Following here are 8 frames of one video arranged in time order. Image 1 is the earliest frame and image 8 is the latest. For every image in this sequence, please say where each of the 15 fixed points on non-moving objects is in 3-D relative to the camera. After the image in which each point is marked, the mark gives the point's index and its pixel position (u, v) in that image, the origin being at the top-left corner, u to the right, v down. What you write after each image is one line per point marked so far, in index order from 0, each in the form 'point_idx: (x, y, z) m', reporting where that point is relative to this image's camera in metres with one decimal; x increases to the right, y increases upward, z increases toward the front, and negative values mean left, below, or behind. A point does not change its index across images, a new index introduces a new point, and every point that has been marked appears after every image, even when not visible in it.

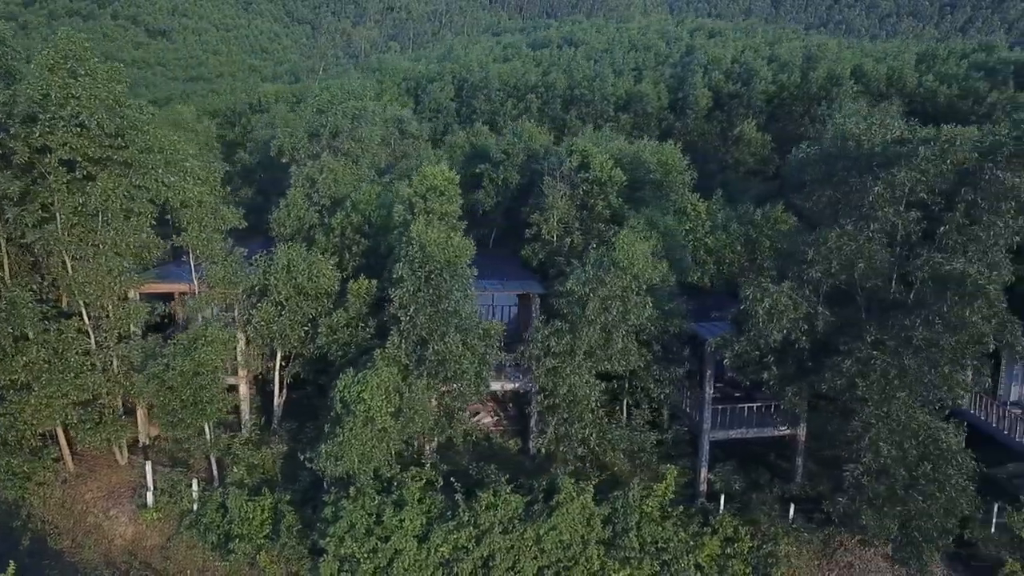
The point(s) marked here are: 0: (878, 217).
0: (+4.8, +0.9, +11.0) m
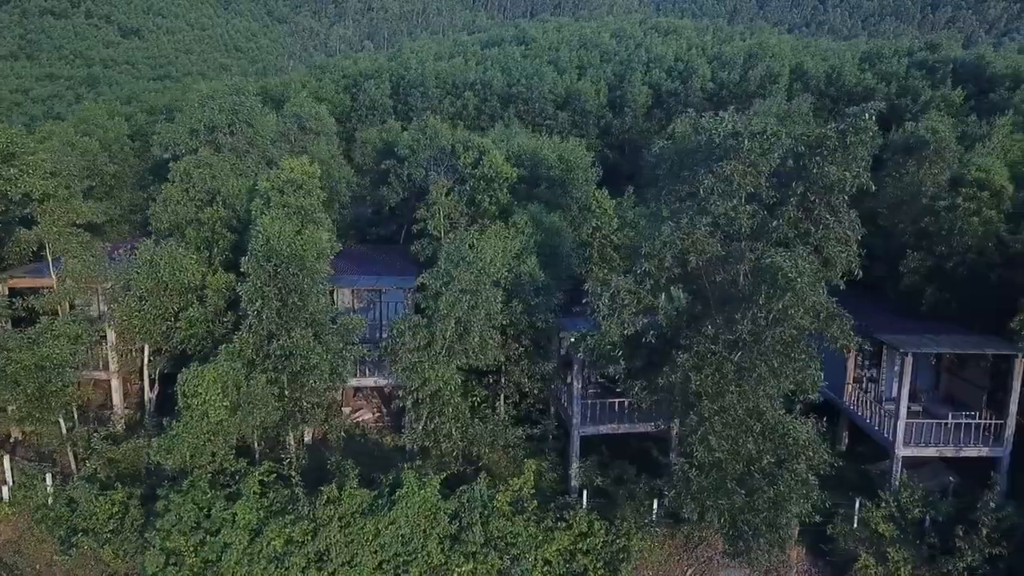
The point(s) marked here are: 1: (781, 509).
0: (+2.6, +1.0, +11.0) m
1: (+3.4, -3.0, +11.4) m
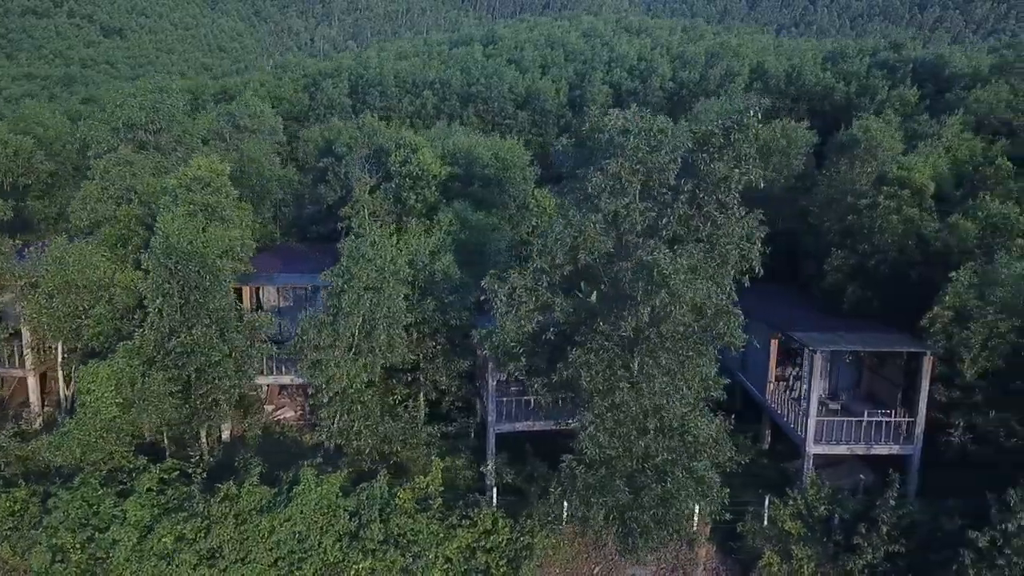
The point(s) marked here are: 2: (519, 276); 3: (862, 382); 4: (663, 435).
0: (+1.2, +1.1, +11.0) m
1: (+2.0, -2.9, +11.4) m
2: (+0.1, +0.2, +11.3) m
3: (+6.4, -1.7, +15.3) m
4: (+2.0, -2.0, +11.2) m
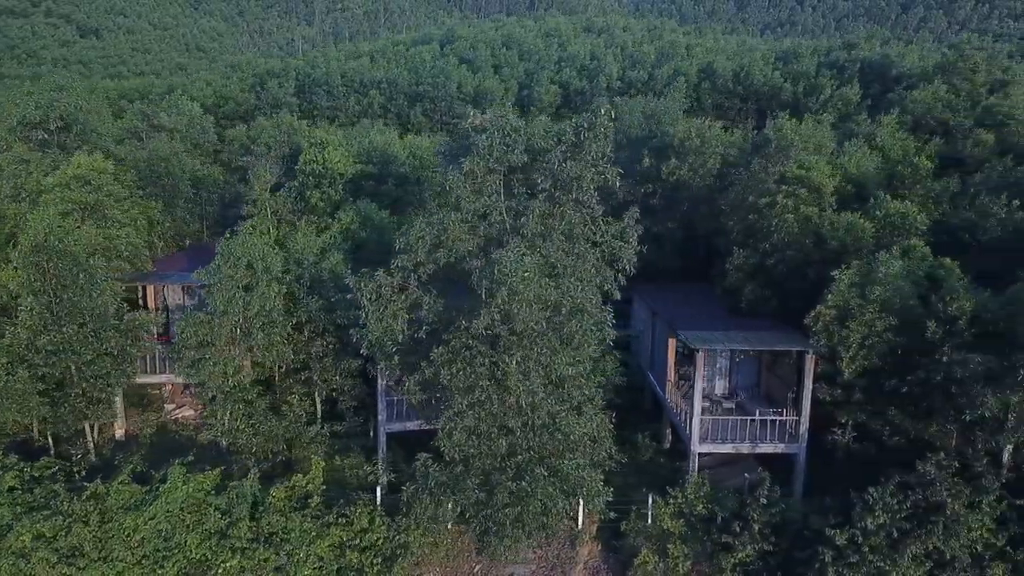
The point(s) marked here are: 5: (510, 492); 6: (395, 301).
0: (-0.7, +1.1, +11.0) m
1: (+0.1, -2.9, +11.4) m
2: (-1.7, +0.2, +11.3) m
3: (+4.6, -1.7, +15.3) m
4: (+0.2, -2.0, +11.2) m
5: (0.0, -2.8, +11.2) m
6: (-1.6, -0.2, +11.2) m
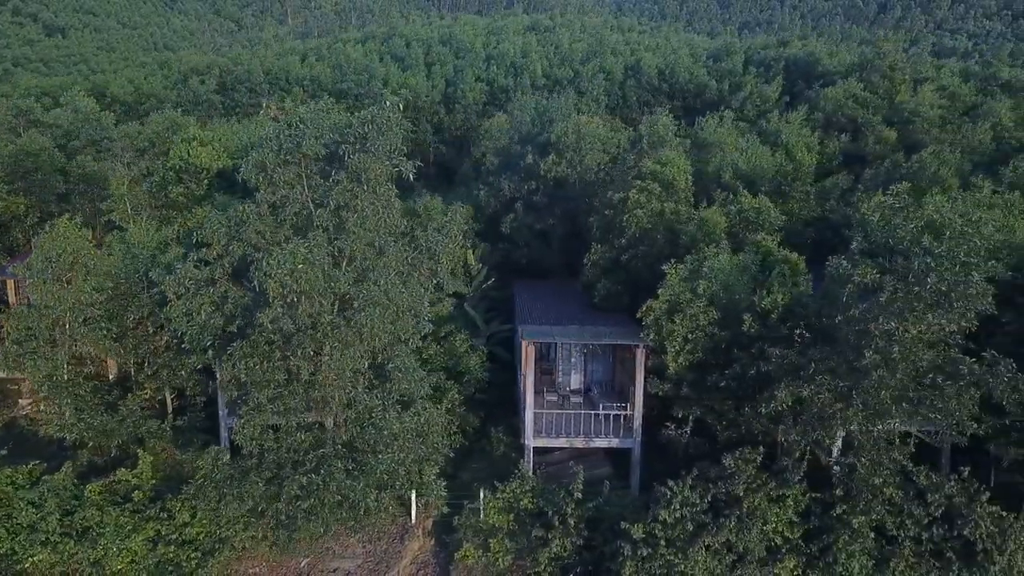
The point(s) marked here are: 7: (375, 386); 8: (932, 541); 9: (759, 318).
0: (-3.3, +1.2, +11.0) m
1: (-2.5, -2.8, +11.3) m
2: (-4.4, +0.3, +11.3) m
3: (+1.9, -1.6, +15.3) m
4: (-2.5, -1.9, +11.2) m
5: (-2.7, -2.7, +11.2) m
6: (-4.2, -0.1, +11.2) m
7: (-2.0, -1.4, +12.0) m
8: (+5.3, -3.2, +10.5) m
9: (+3.5, -0.4, +12.0) m
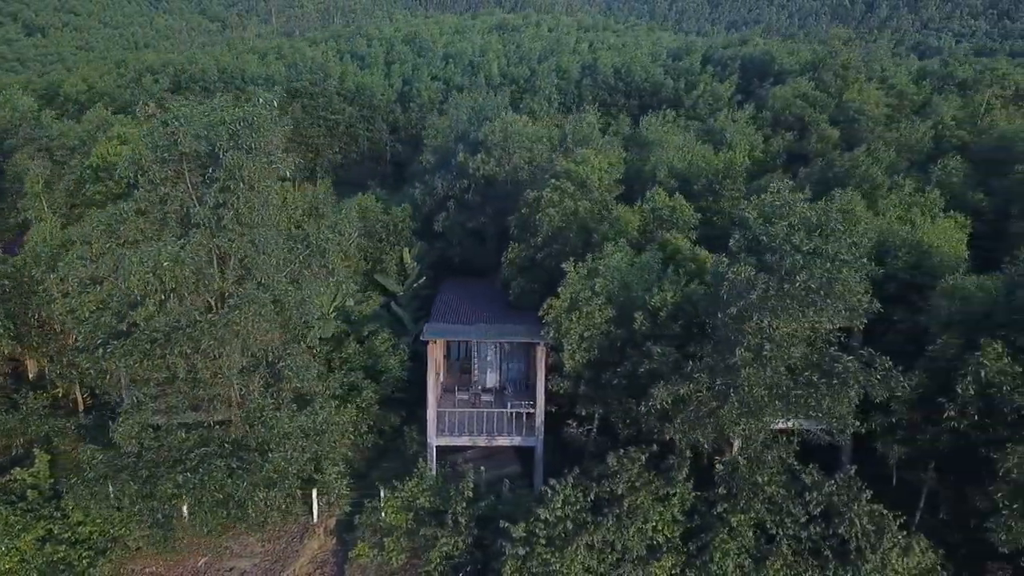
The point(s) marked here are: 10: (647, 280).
0: (-4.9, +1.2, +10.9) m
1: (-4.1, -2.8, +11.3) m
2: (-6.0, +0.3, +11.2) m
3: (+0.3, -1.6, +15.2) m
4: (-4.0, -1.8, +11.1) m
5: (-4.2, -2.6, +11.2) m
6: (-5.8, 0.0, +11.2) m
7: (-3.5, -1.4, +11.9) m
8: (+3.8, -3.2, +10.5) m
9: (+2.0, -0.4, +12.0) m
10: (+2.1, +0.1, +12.7) m
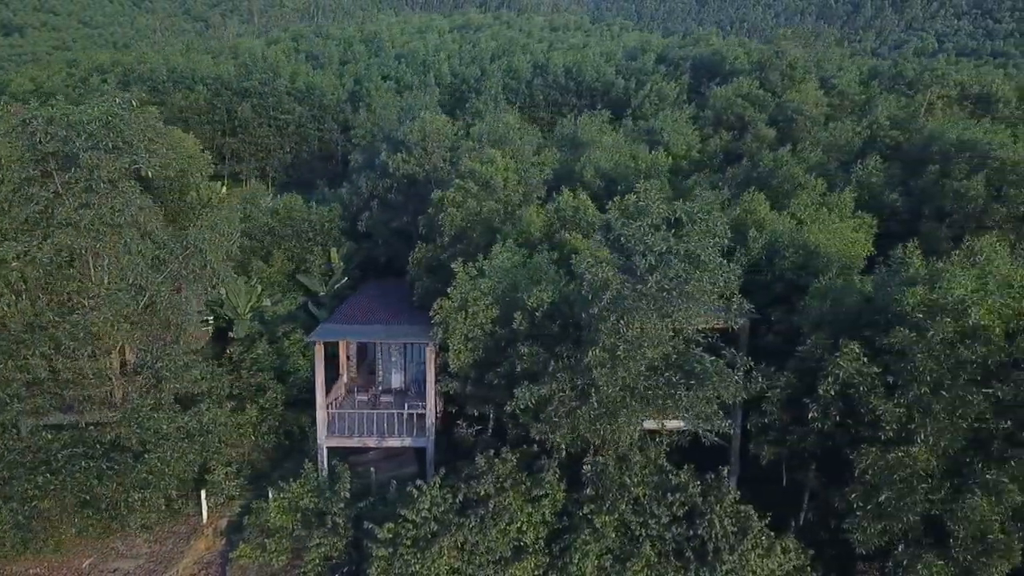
0: (-6.6, +1.2, +10.9) m
1: (-5.8, -2.8, +11.3) m
2: (-7.7, +0.3, +11.2) m
3: (-1.4, -1.6, +15.2) m
4: (-5.8, -1.9, +11.1) m
5: (-6.0, -2.6, +11.1) m
6: (-7.5, -0.1, +11.1) m
7: (-5.3, -1.4, +11.9) m
8: (+2.0, -3.2, +10.5) m
9: (+0.2, -0.4, +12.0) m
10: (+0.3, +0.1, +12.7) m
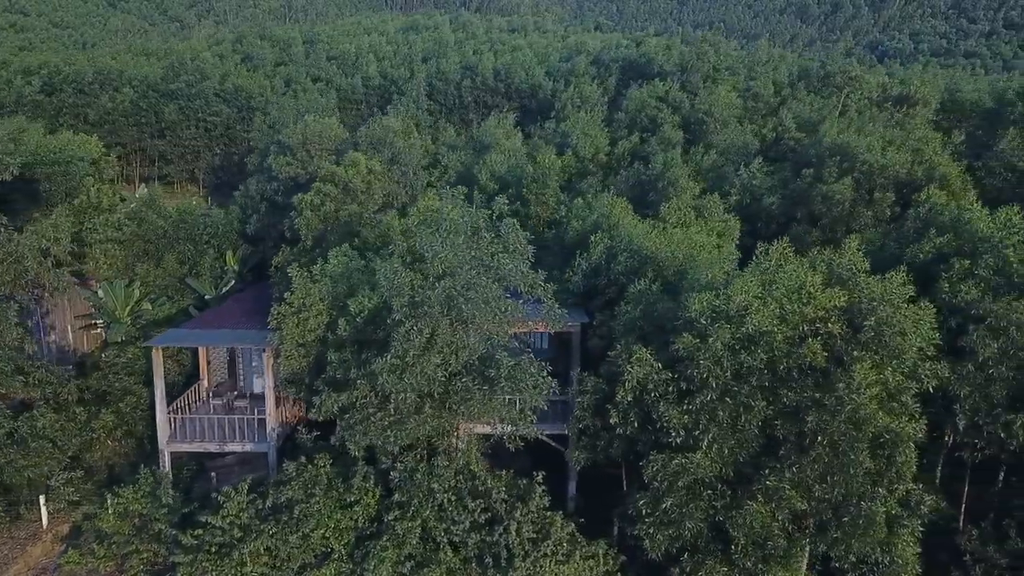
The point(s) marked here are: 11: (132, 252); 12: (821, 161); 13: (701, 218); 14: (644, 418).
0: (-9.1, +1.1, +10.8) m
1: (-8.3, -2.9, +11.2) m
2: (-10.2, +0.2, +11.1) m
3: (-3.9, -1.7, +15.2) m
4: (-8.3, -1.9, +11.1) m
5: (-8.5, -2.7, +11.1) m
6: (-10.1, -0.1, +11.1) m
7: (-7.8, -1.5, +11.9) m
8: (-0.5, -3.3, +10.5) m
9: (-2.3, -0.5, +11.9) m
10: (-2.2, 0.0, +12.7) m
11: (-8.7, +0.8, +19.0) m
12: (+6.5, +2.6, +17.4) m
13: (+3.6, +1.3, +15.6) m
14: (+1.6, -1.6, +10.3) m
